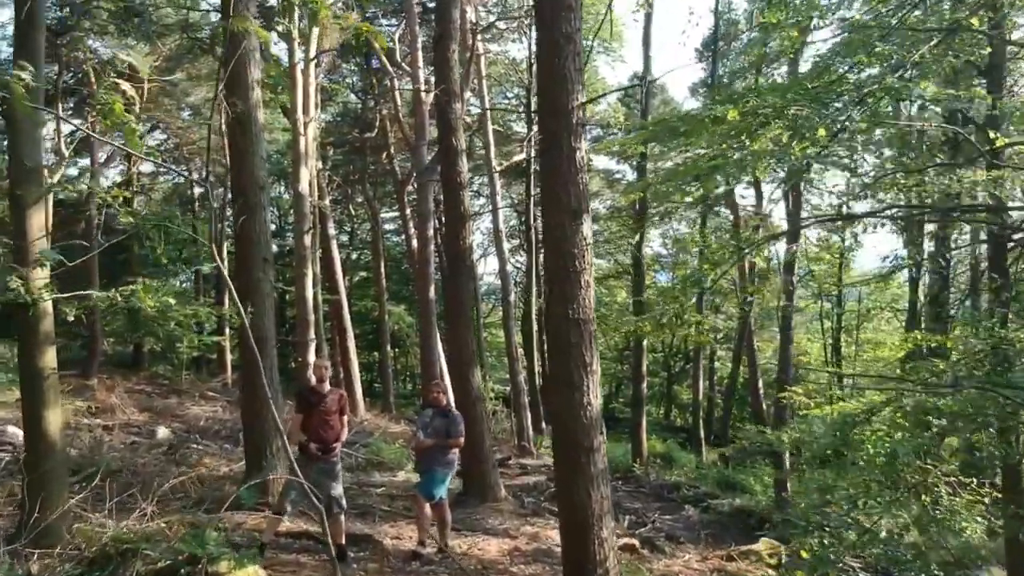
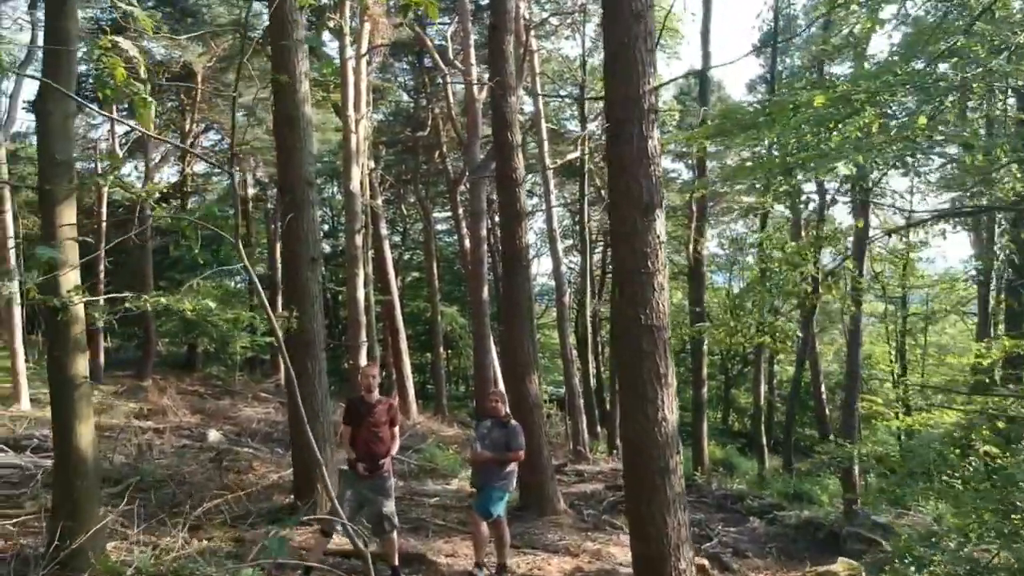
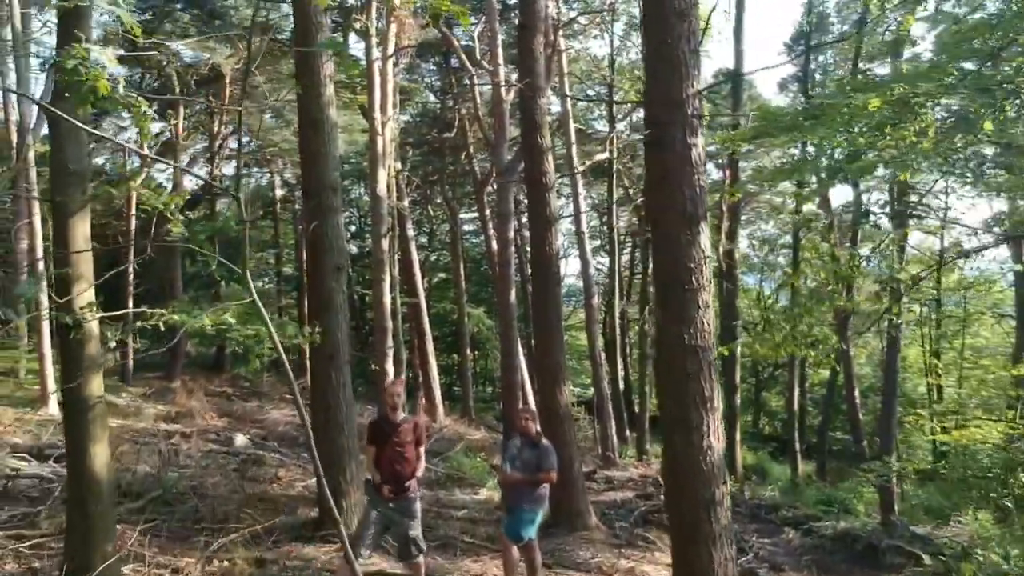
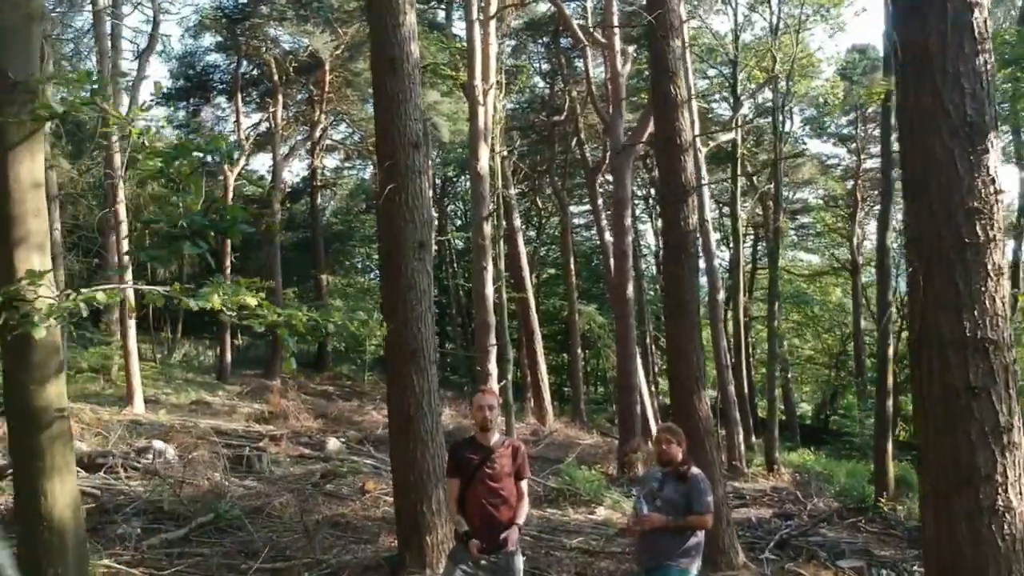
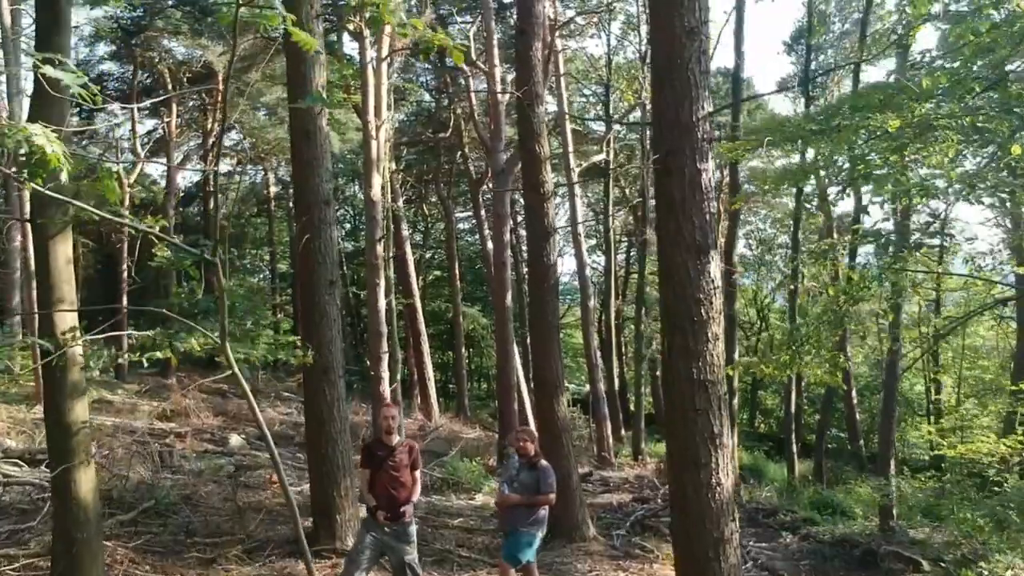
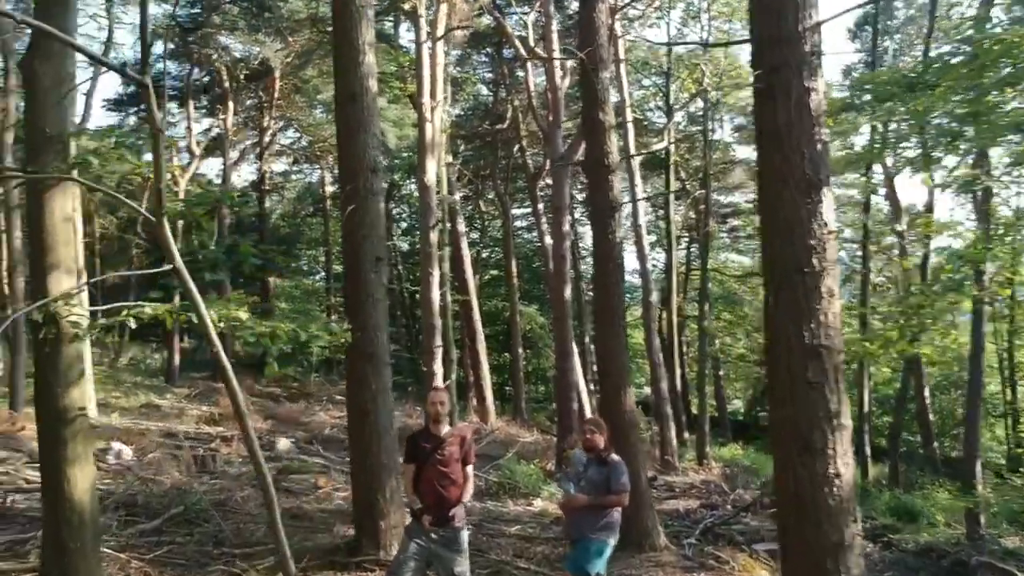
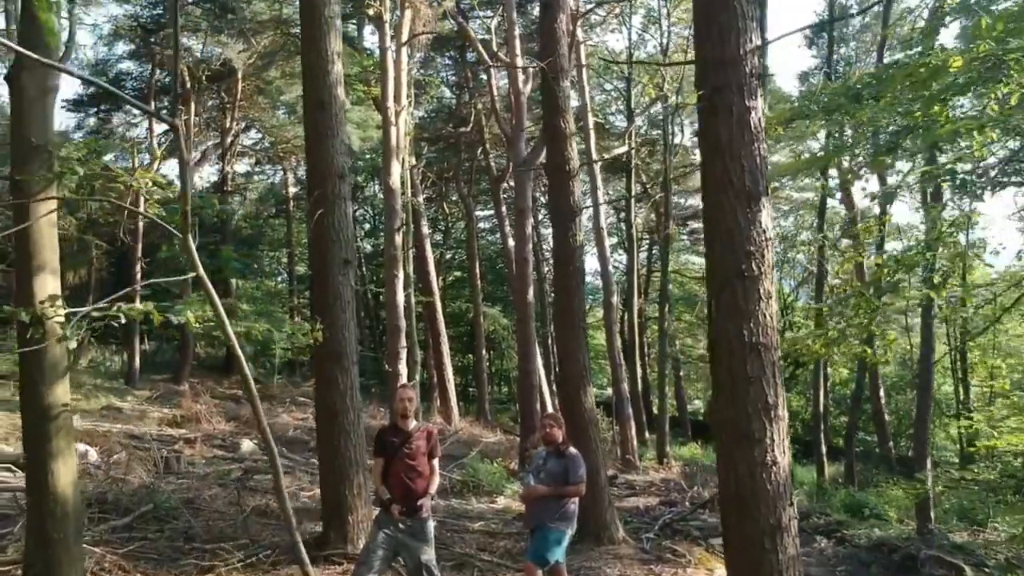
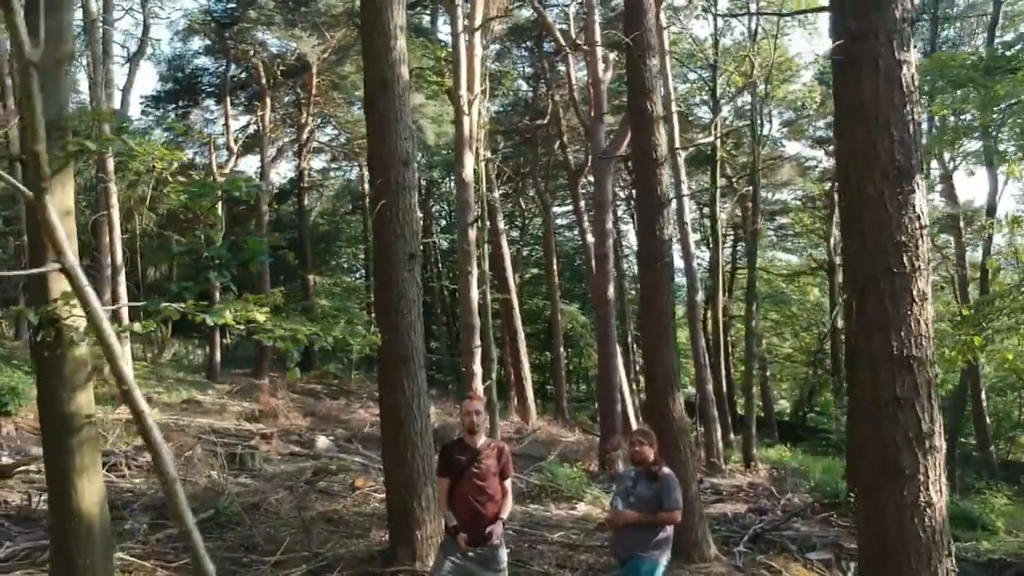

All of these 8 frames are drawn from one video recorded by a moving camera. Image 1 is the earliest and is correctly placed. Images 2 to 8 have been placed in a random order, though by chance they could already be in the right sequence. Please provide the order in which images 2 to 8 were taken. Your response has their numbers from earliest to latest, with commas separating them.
2, 3, 5, 7, 6, 8, 4
